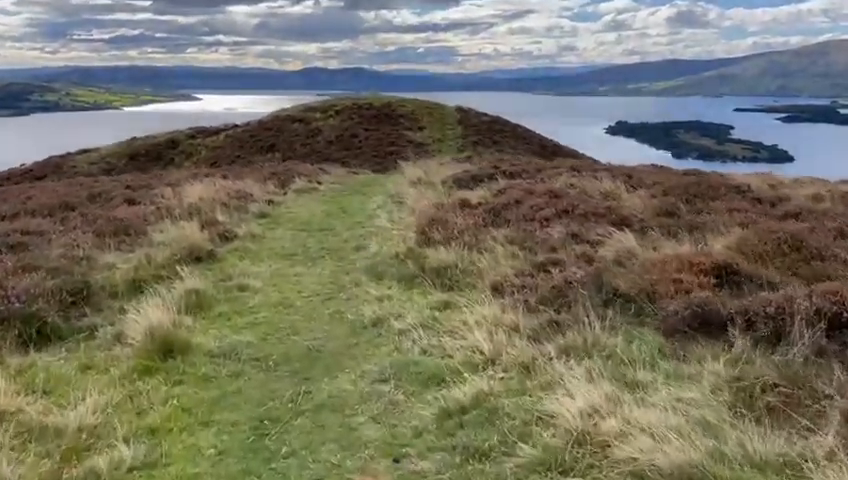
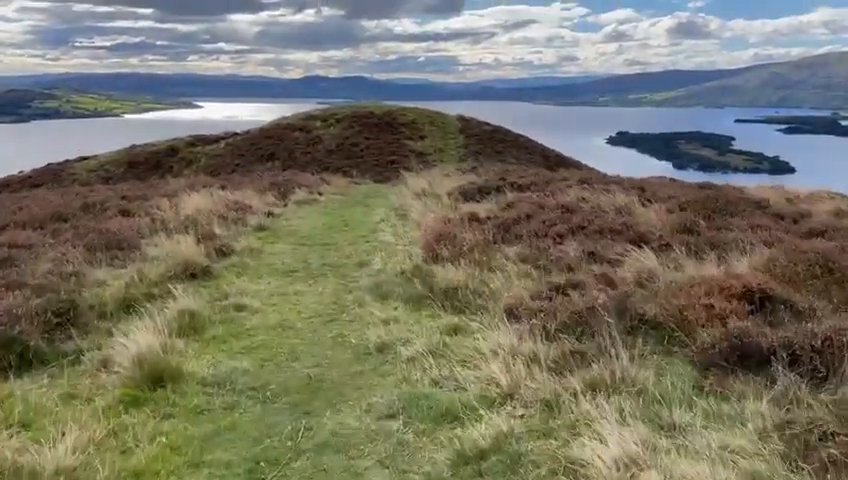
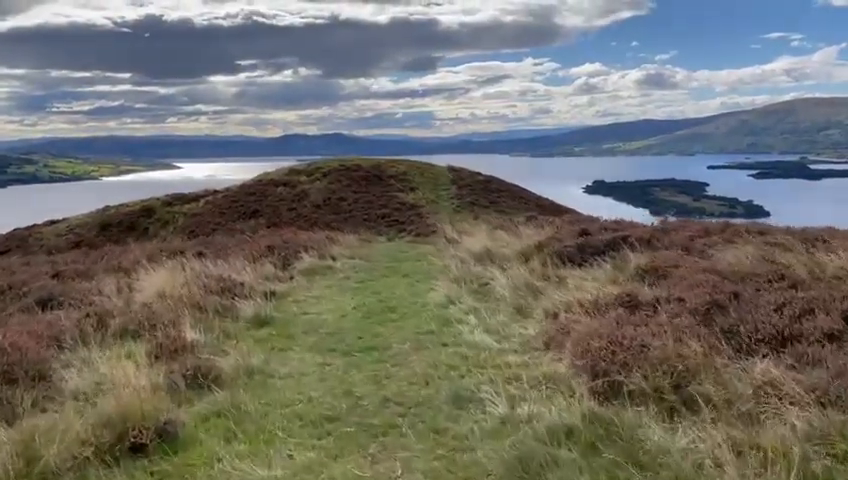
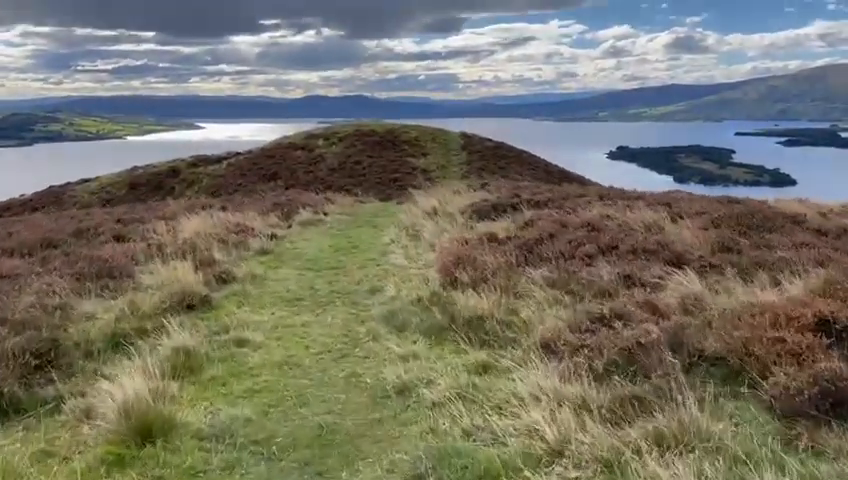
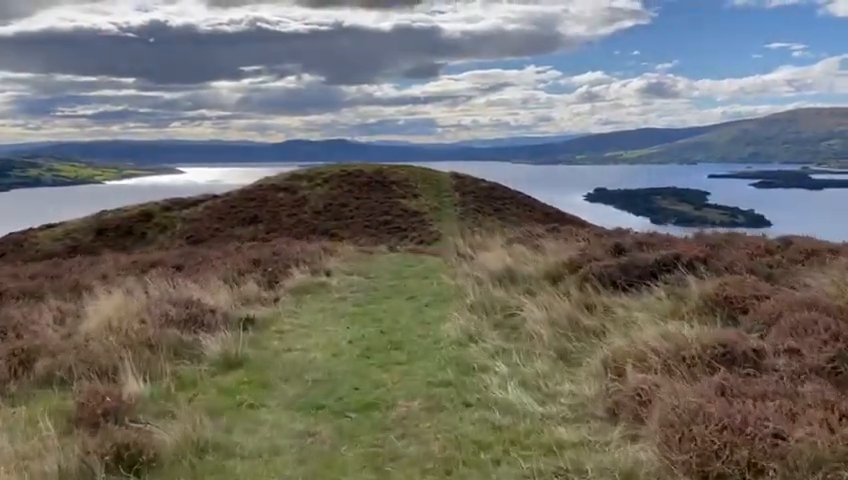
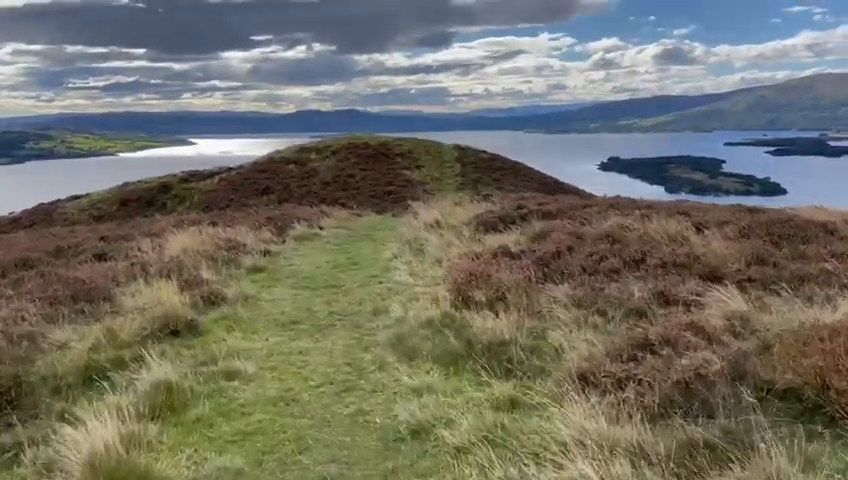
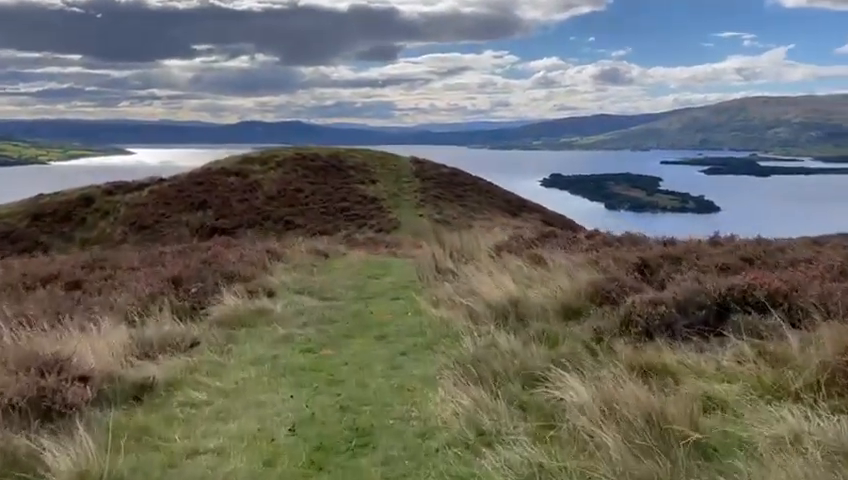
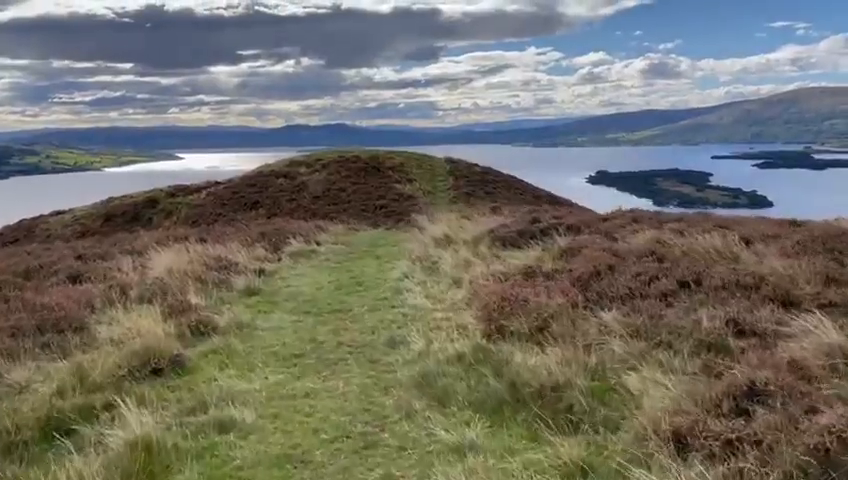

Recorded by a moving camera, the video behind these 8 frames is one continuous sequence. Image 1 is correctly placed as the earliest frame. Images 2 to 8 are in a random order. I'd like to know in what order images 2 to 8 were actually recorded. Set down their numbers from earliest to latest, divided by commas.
2, 4, 6, 8, 3, 5, 7
